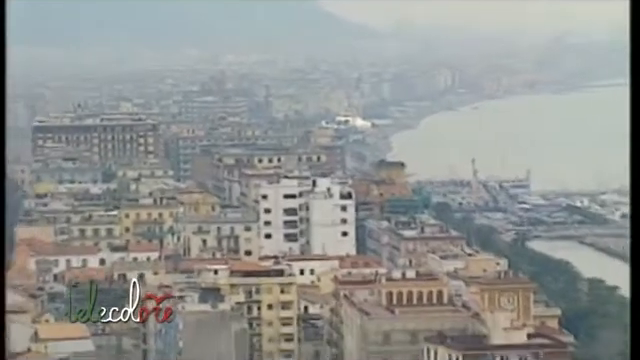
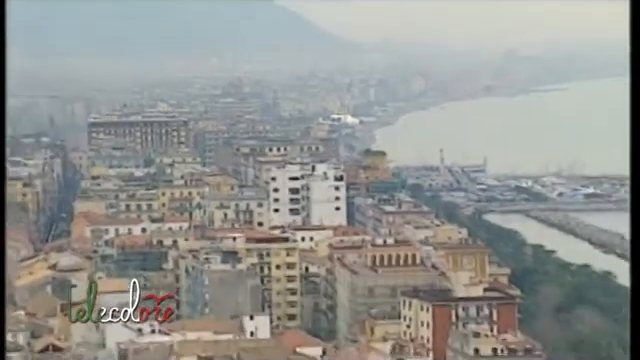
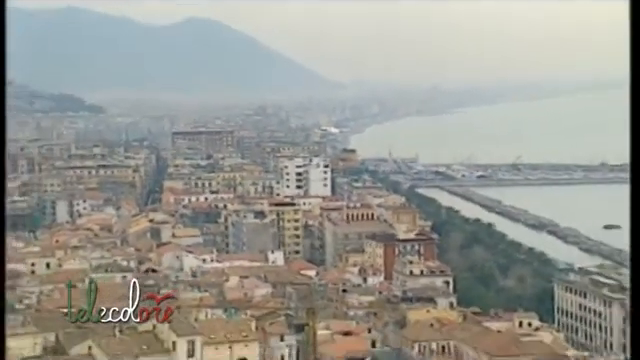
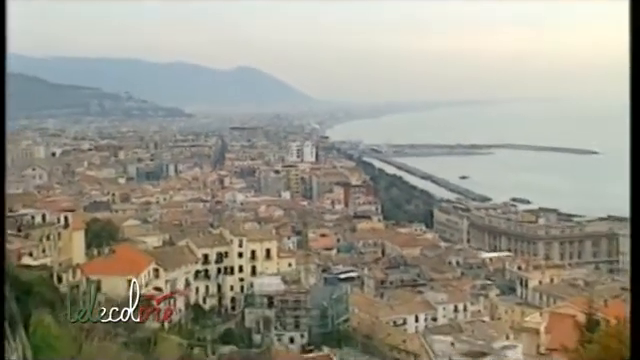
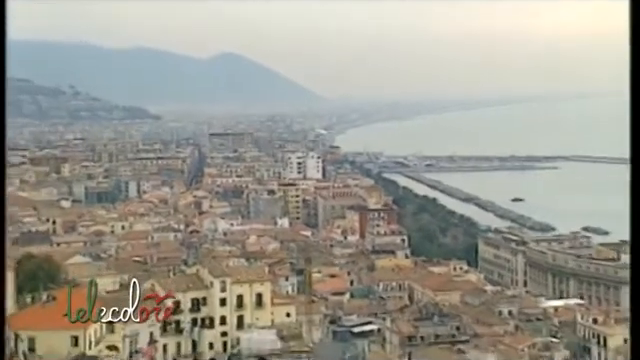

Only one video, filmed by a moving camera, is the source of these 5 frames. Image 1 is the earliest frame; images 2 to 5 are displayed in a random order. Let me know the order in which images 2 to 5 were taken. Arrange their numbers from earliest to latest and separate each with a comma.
2, 3, 5, 4
